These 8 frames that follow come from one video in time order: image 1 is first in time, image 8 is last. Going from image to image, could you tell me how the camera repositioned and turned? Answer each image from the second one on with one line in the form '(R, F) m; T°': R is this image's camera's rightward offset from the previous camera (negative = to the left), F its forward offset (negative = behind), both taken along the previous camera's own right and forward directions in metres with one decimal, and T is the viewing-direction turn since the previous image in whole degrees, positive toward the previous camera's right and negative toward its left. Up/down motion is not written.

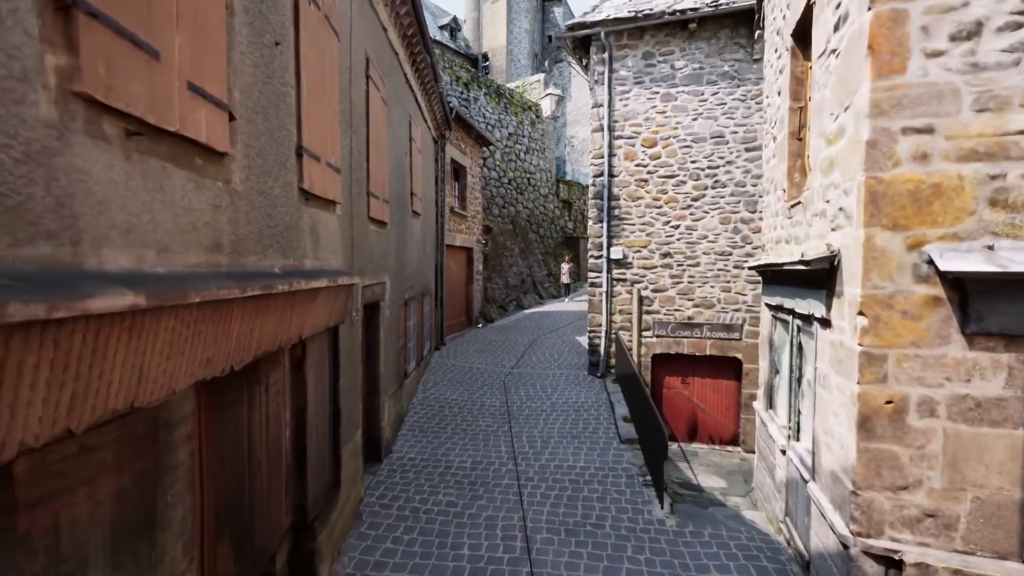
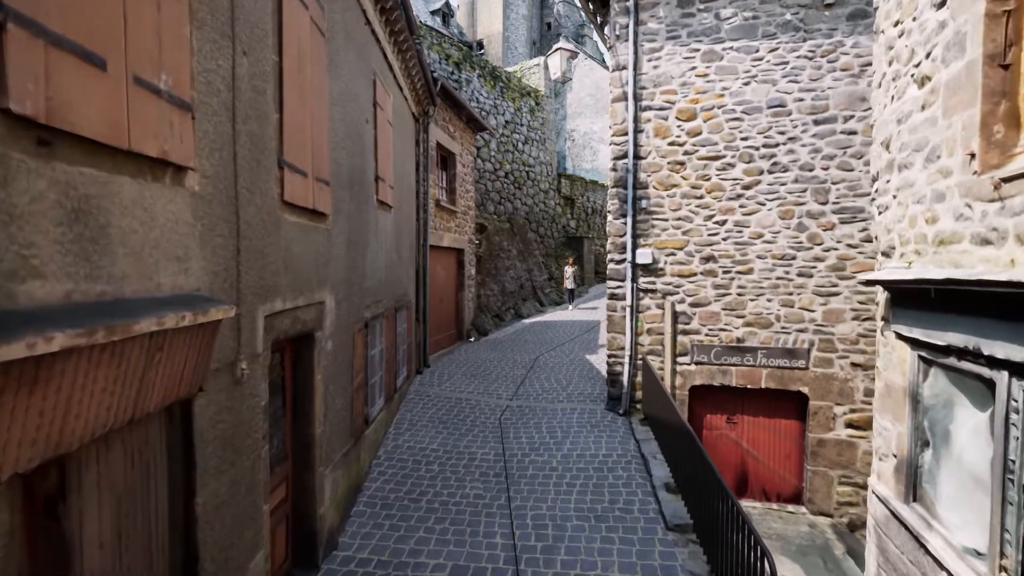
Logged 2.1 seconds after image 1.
(0.0, +1.8) m; 0°
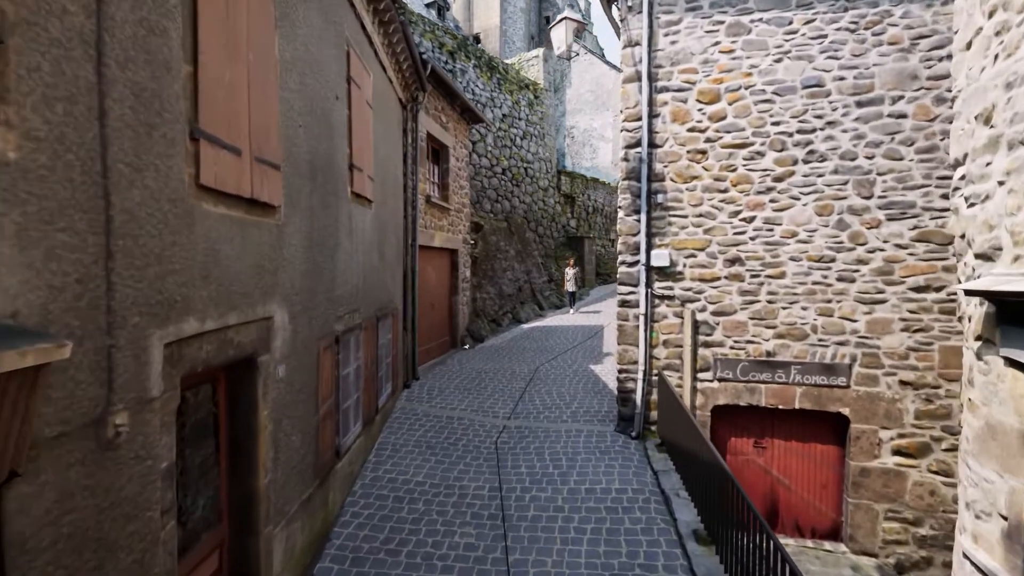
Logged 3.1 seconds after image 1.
(0.0, +0.8) m; 0°
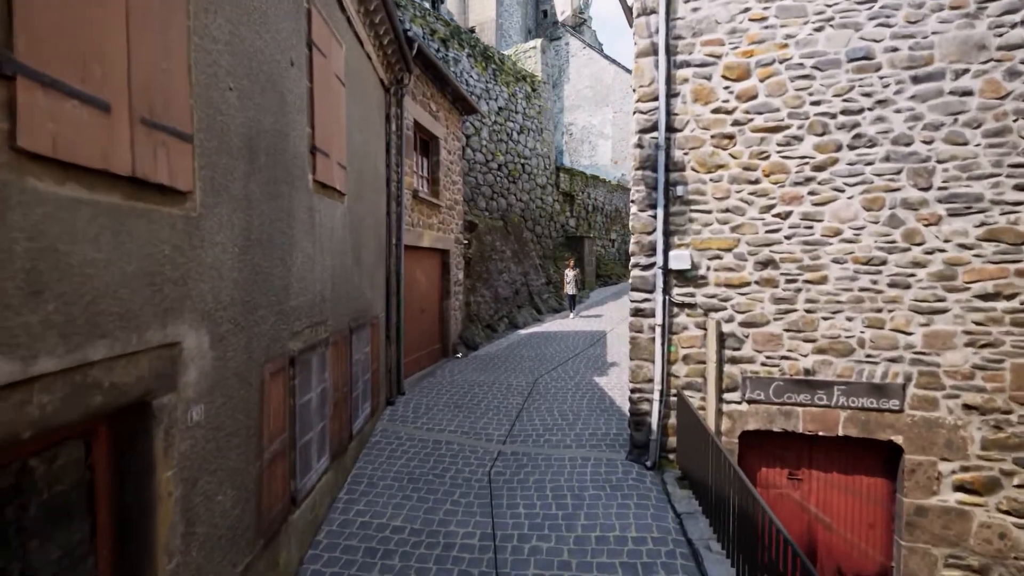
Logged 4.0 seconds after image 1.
(0.0, +0.8) m; 0°
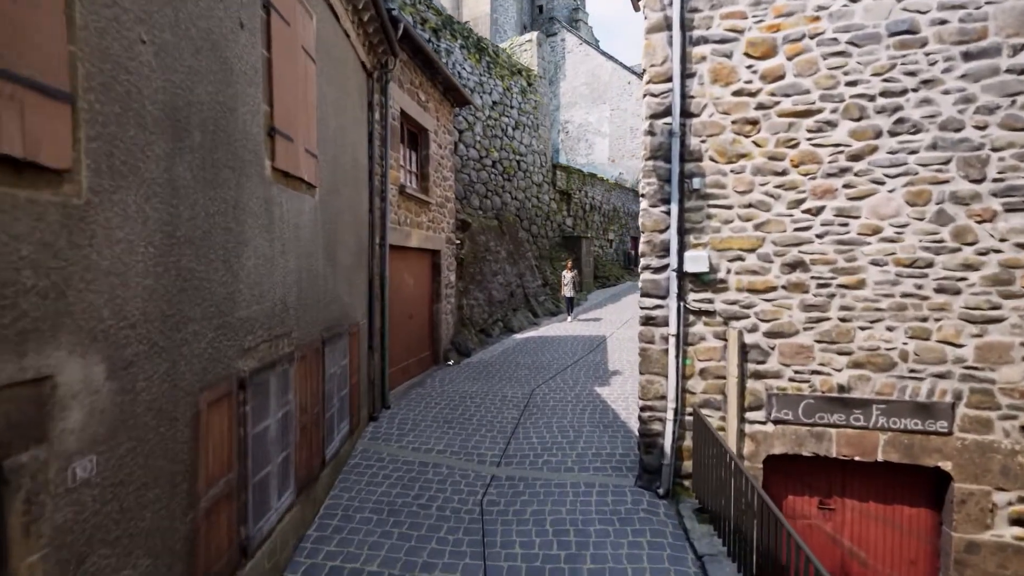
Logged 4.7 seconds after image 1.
(0.0, +0.6) m; +1°
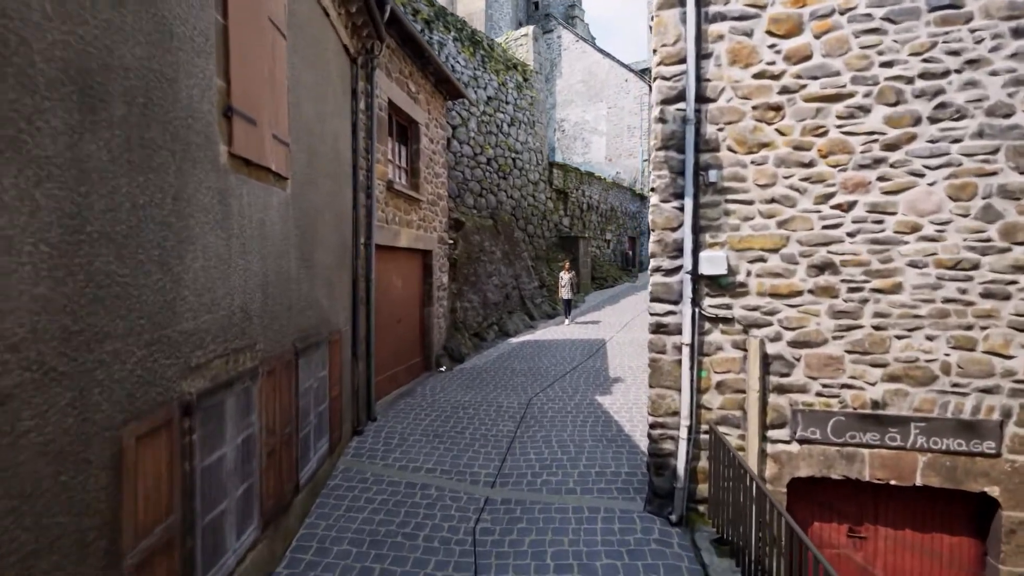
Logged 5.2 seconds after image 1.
(0.0, +0.4) m; +1°
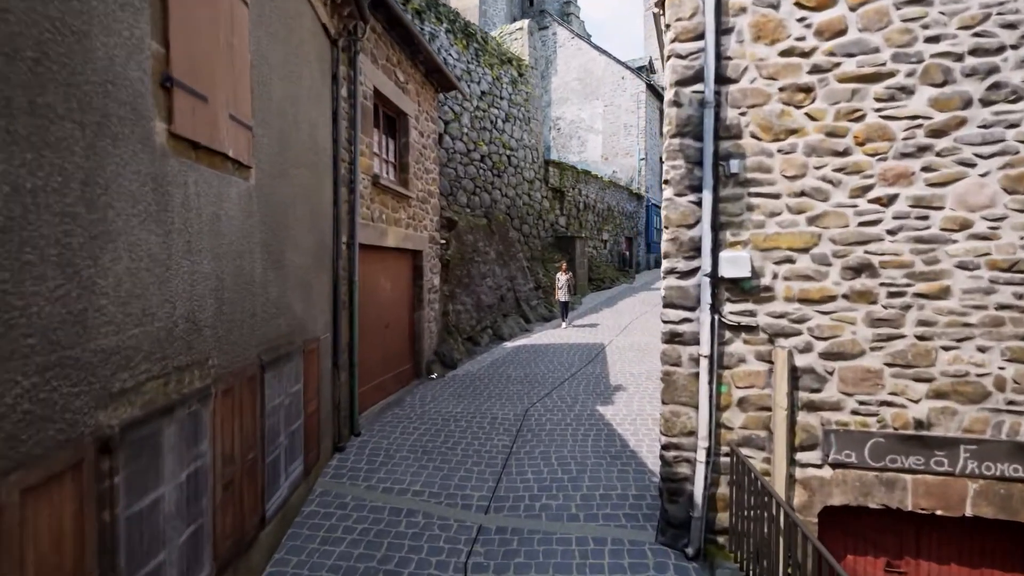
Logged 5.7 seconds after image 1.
(0.0, +0.5) m; +1°
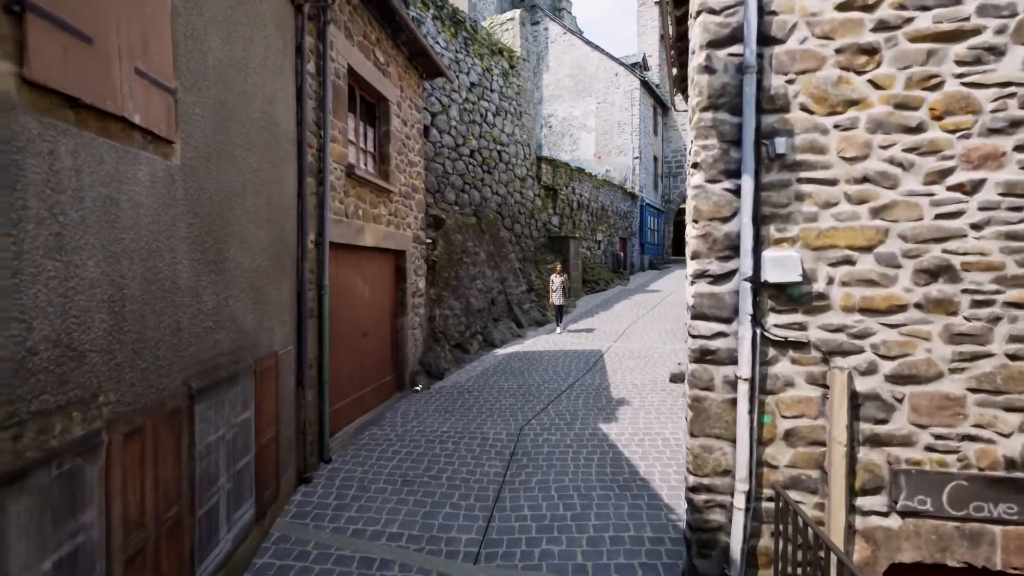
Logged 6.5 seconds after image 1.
(0.0, +0.7) m; +1°
